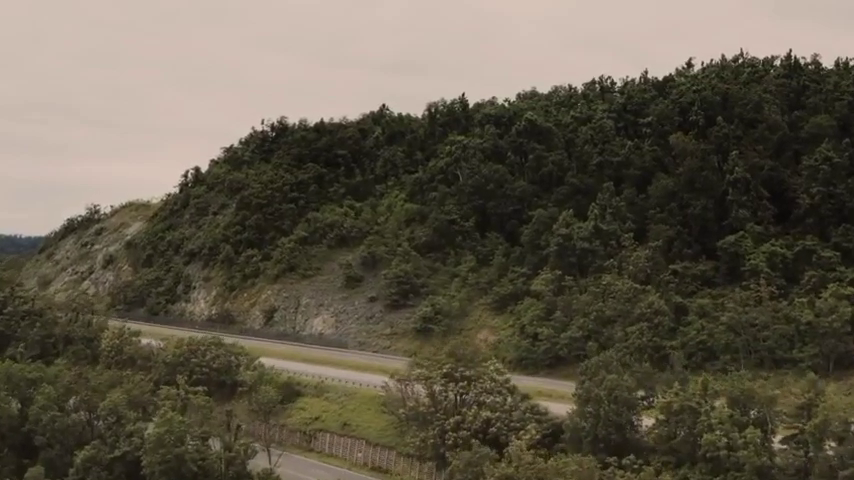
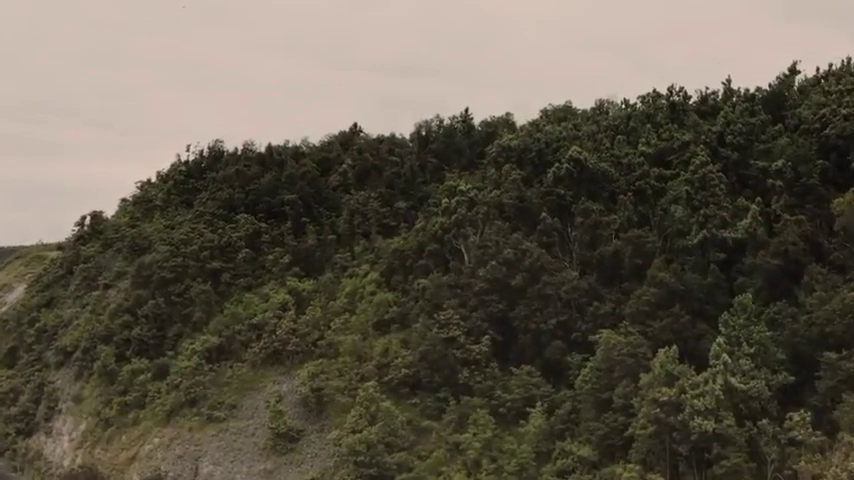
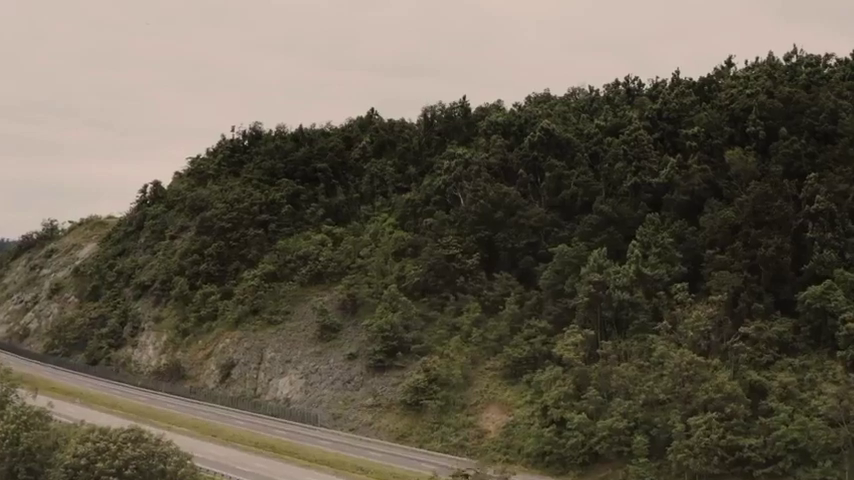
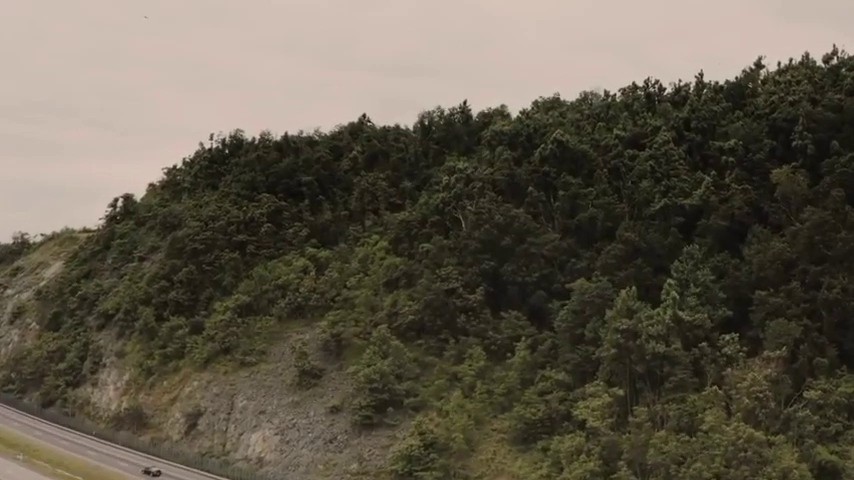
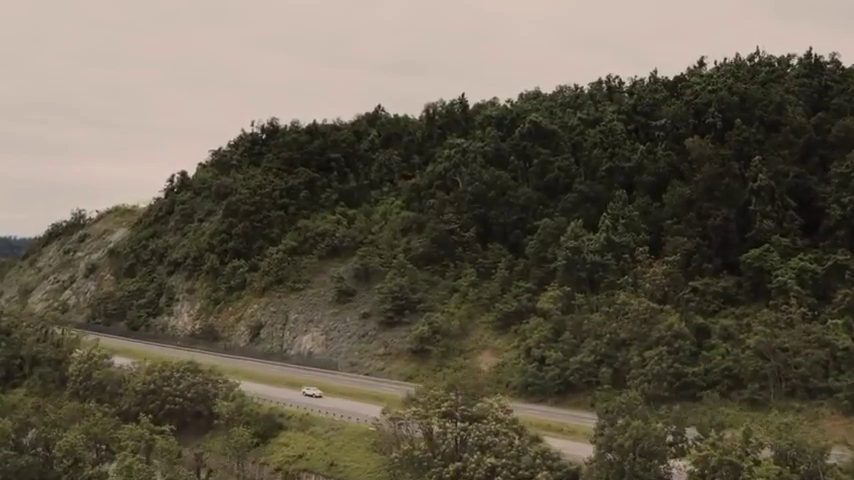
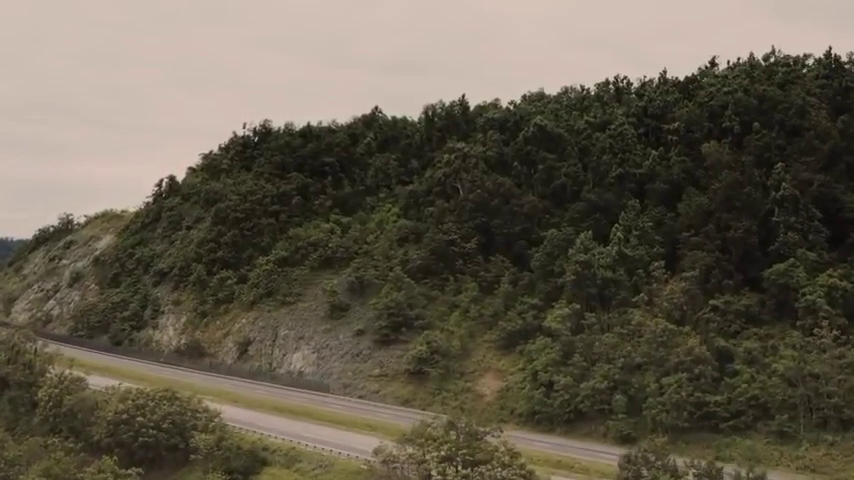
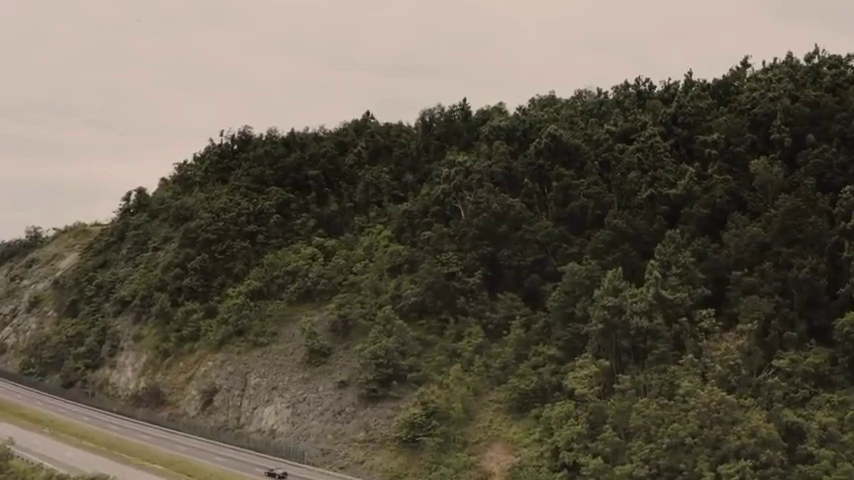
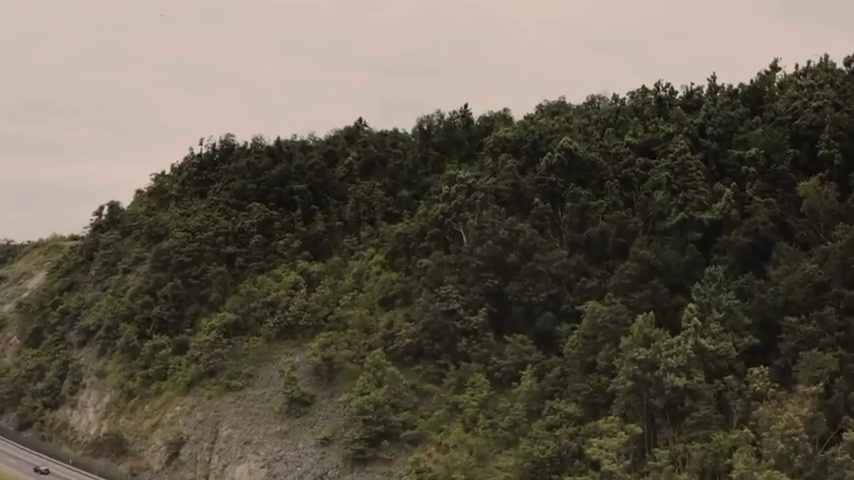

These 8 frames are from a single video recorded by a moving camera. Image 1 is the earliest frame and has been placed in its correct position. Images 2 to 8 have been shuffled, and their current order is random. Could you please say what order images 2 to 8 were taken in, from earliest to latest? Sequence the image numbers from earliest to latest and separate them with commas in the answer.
5, 6, 3, 7, 4, 8, 2
